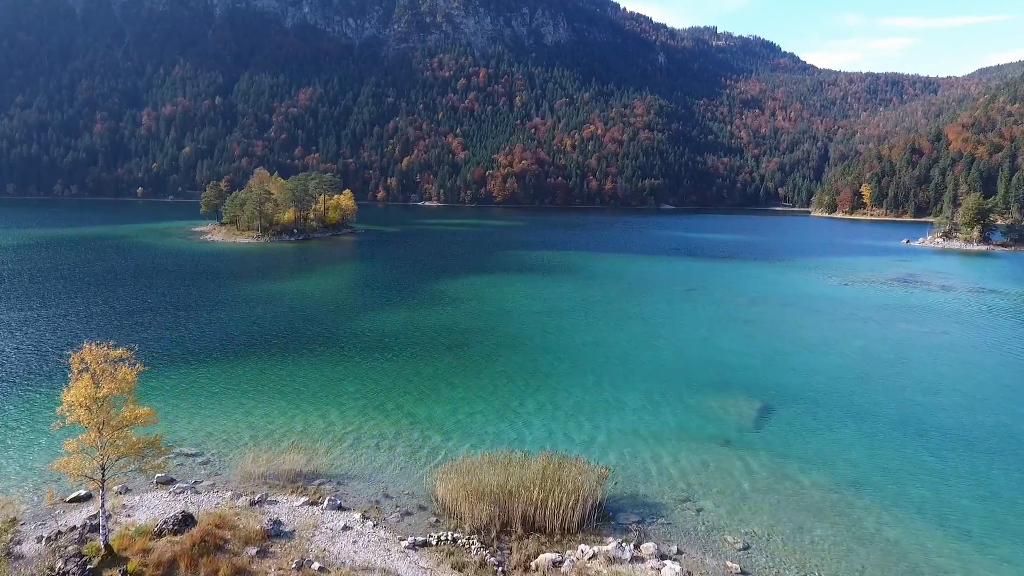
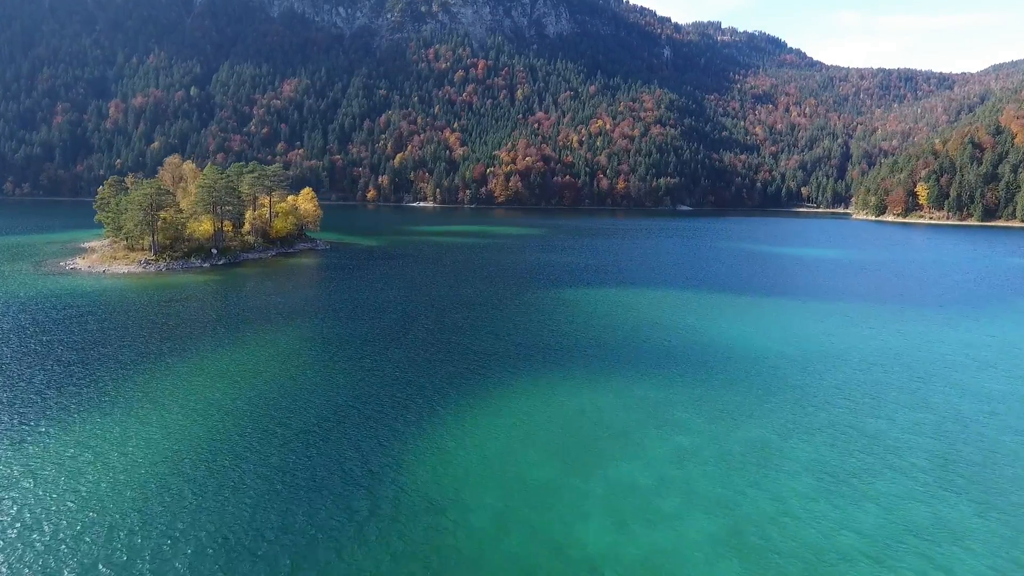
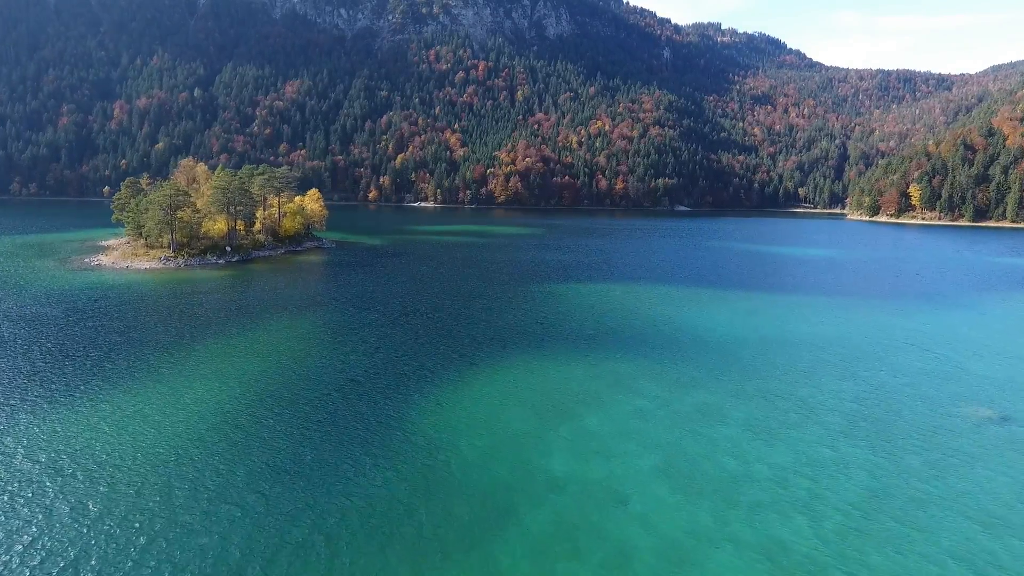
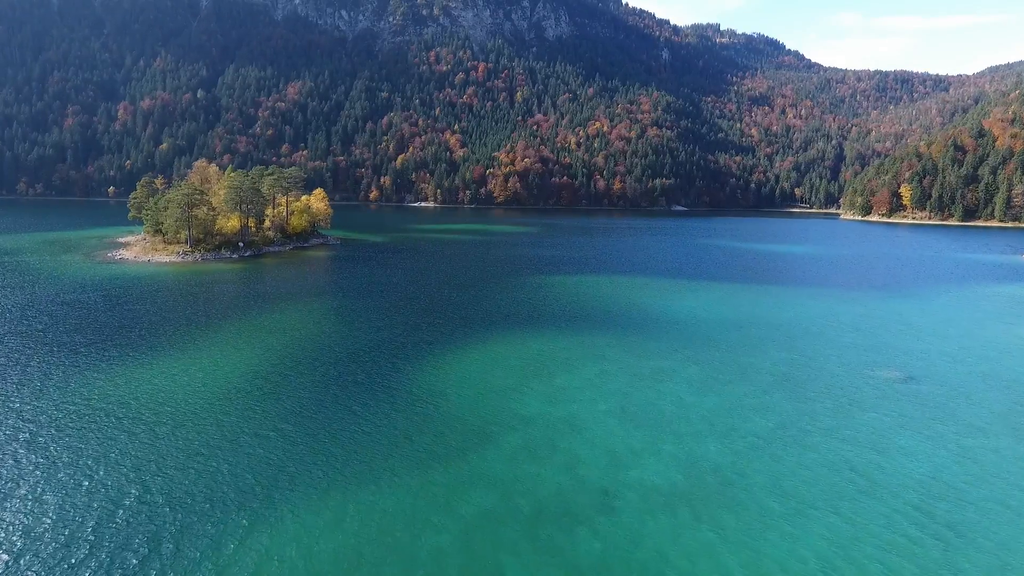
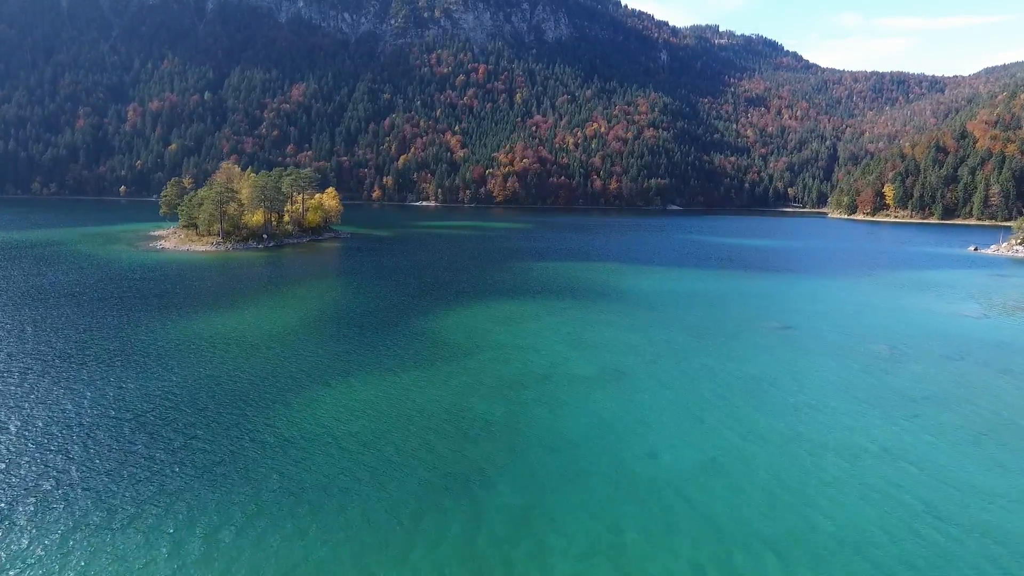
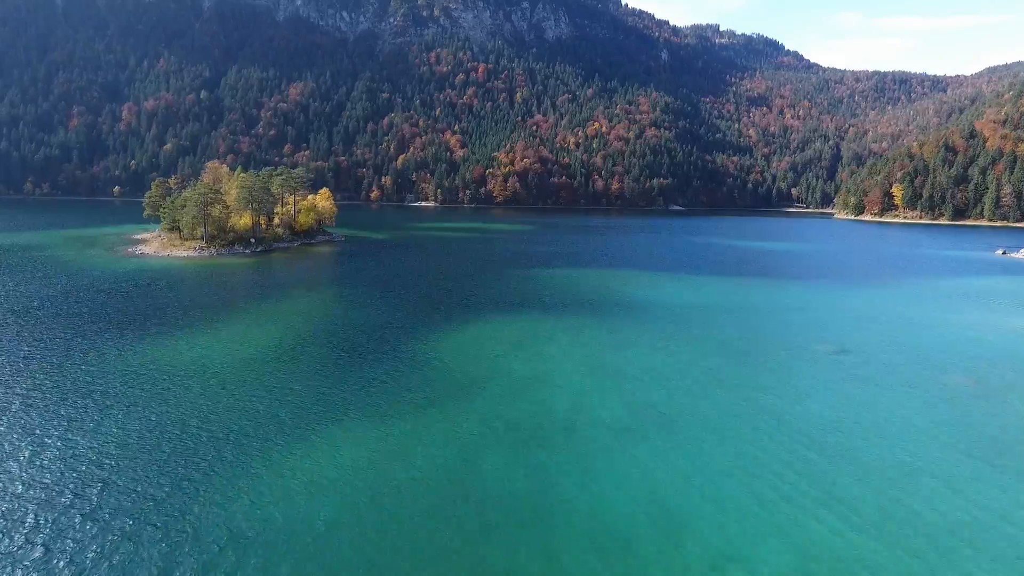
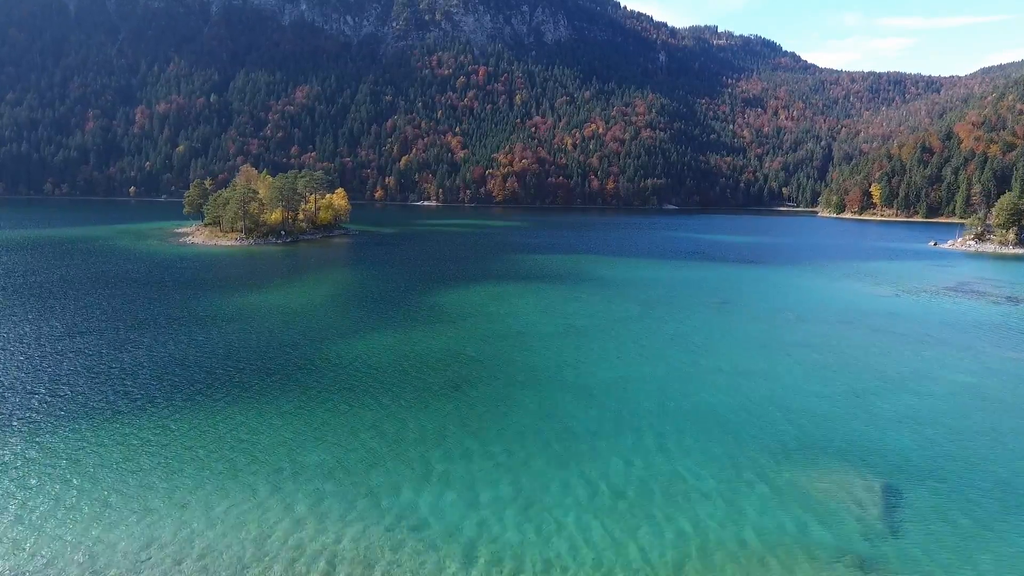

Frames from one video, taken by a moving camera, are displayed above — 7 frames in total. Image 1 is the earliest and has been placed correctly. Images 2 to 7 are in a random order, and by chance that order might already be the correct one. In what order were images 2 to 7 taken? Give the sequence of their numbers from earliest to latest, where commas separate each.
7, 5, 6, 4, 3, 2
